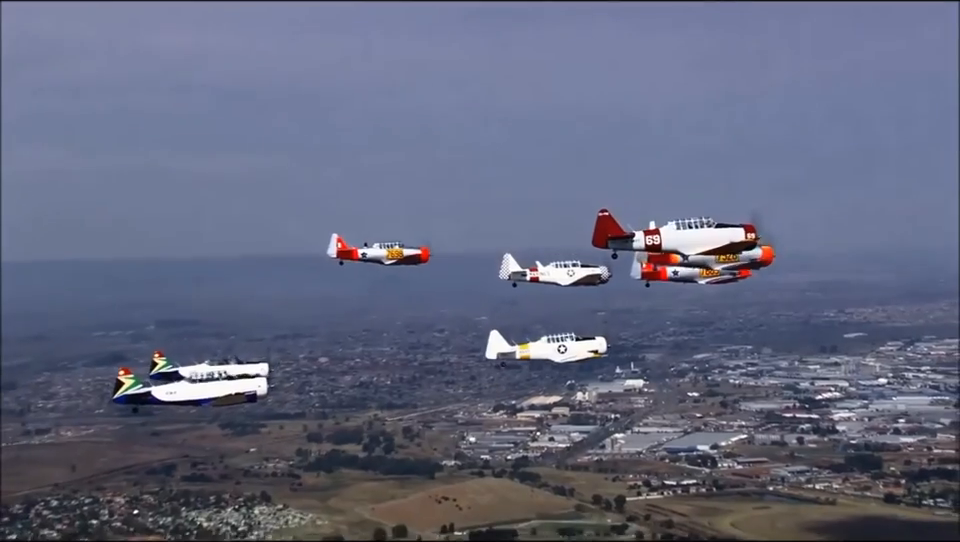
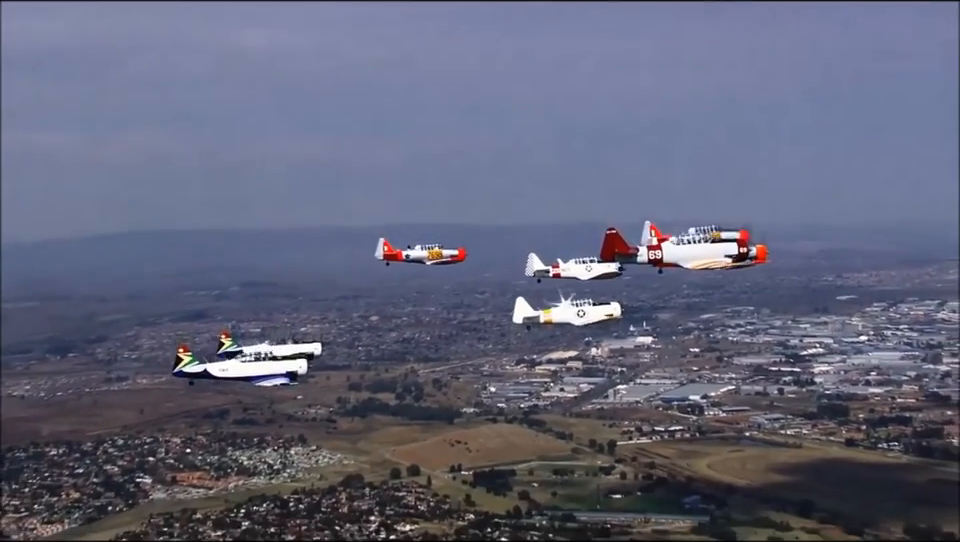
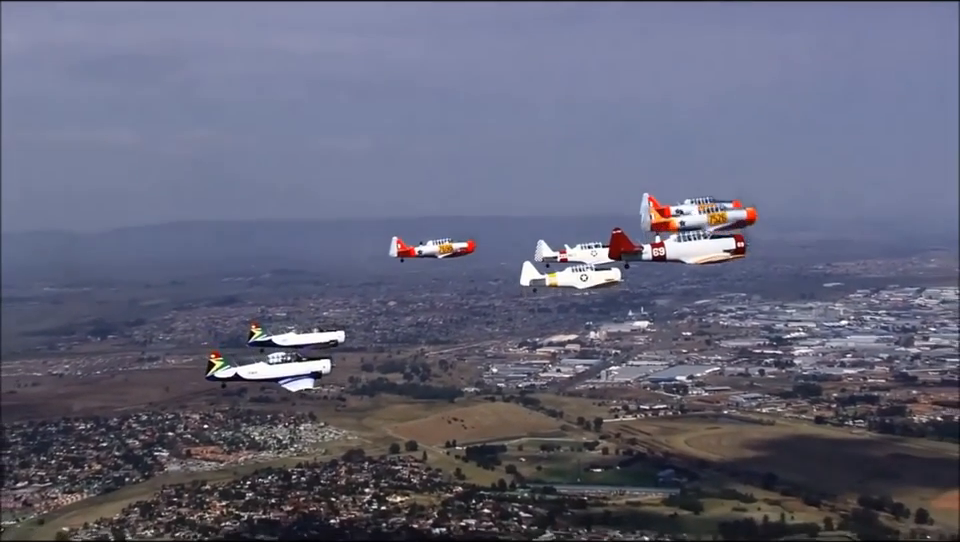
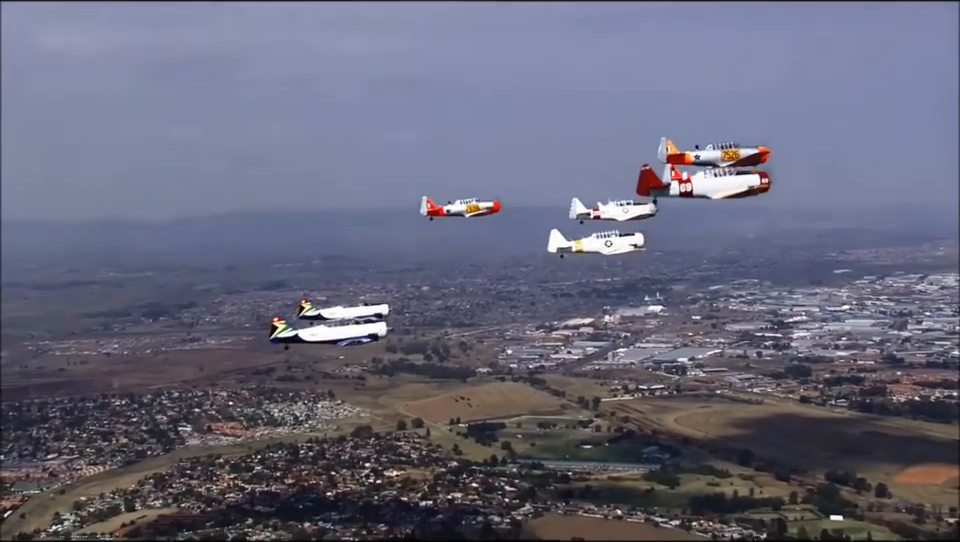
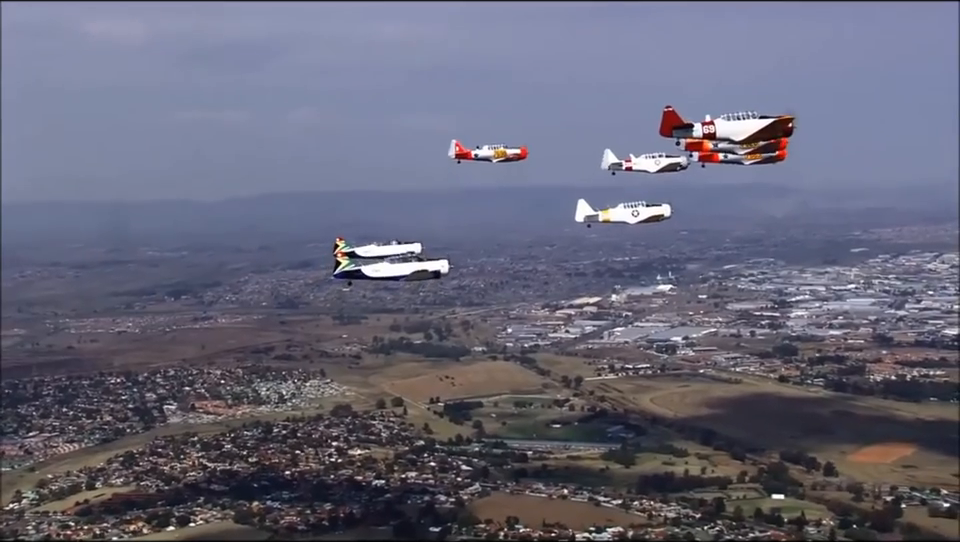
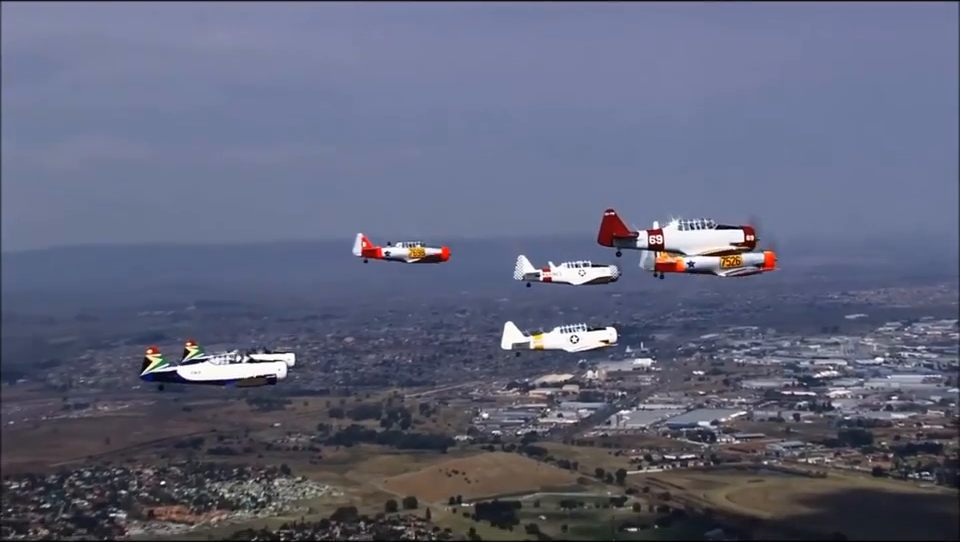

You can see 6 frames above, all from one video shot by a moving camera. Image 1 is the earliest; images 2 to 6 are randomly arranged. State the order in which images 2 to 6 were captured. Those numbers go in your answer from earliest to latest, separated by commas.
6, 2, 3, 4, 5
